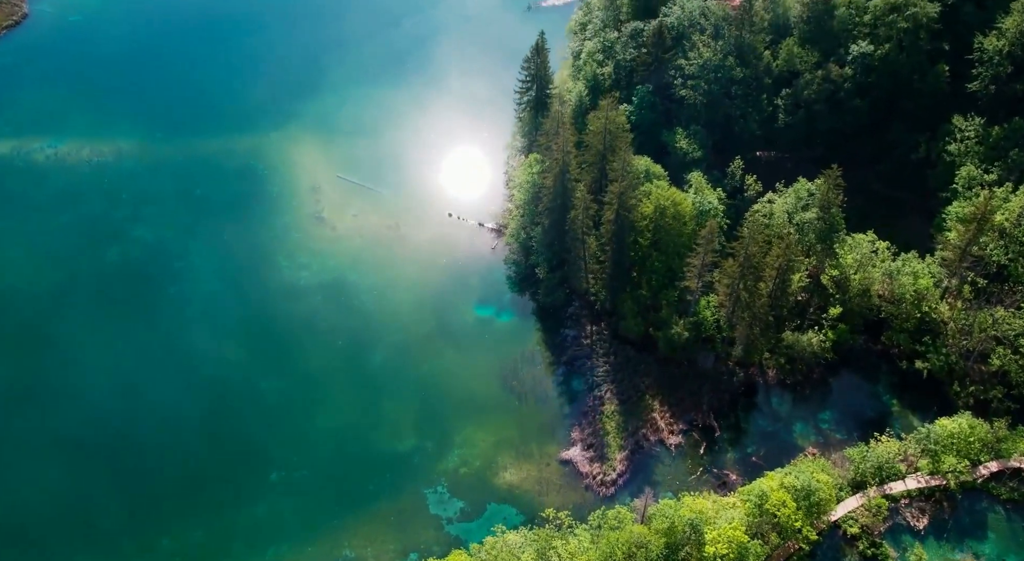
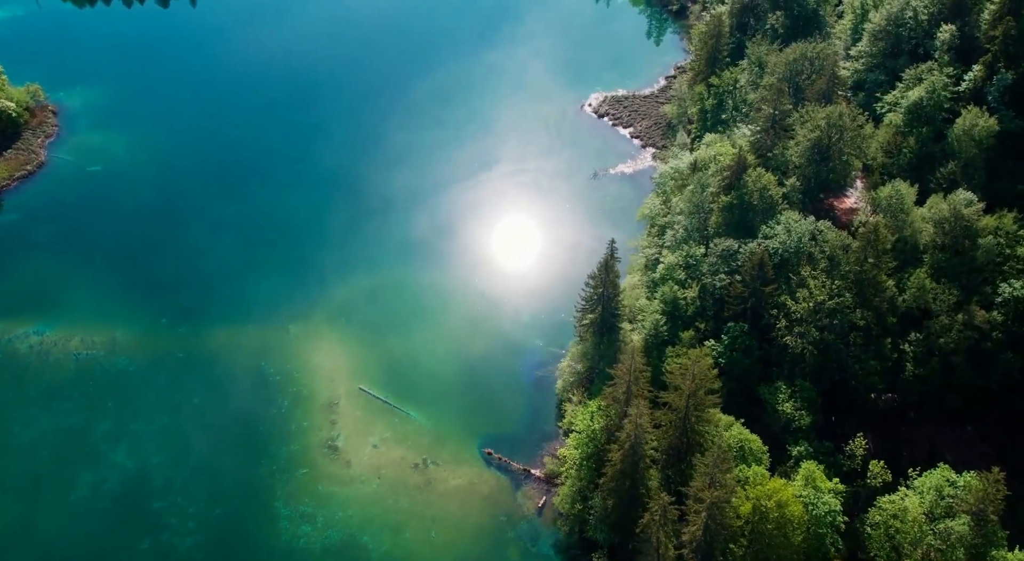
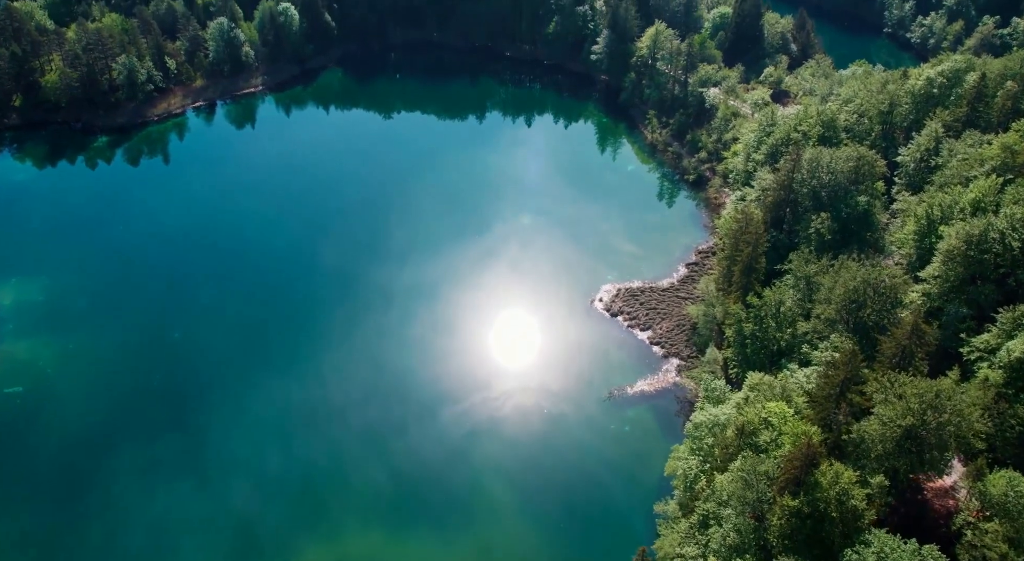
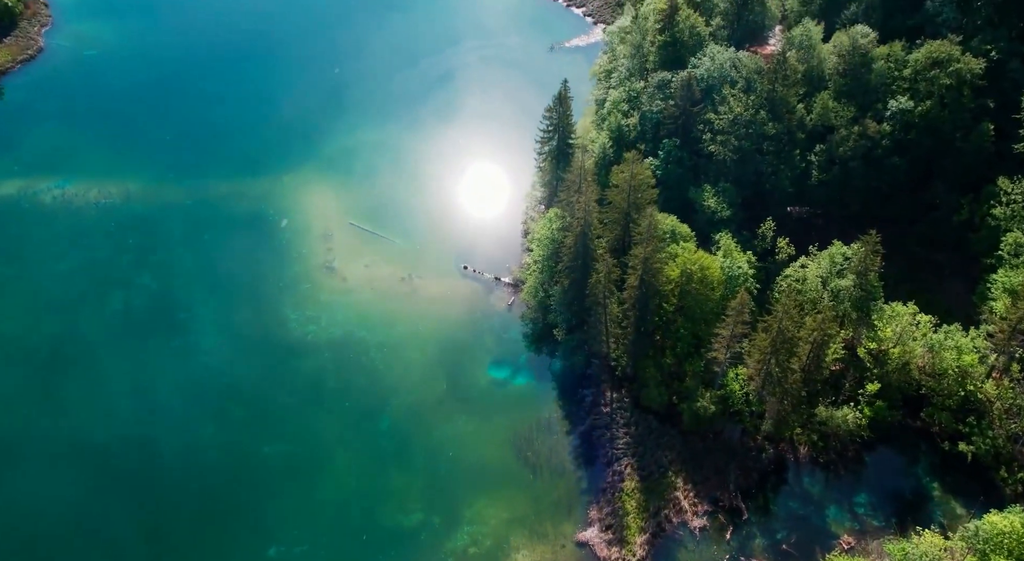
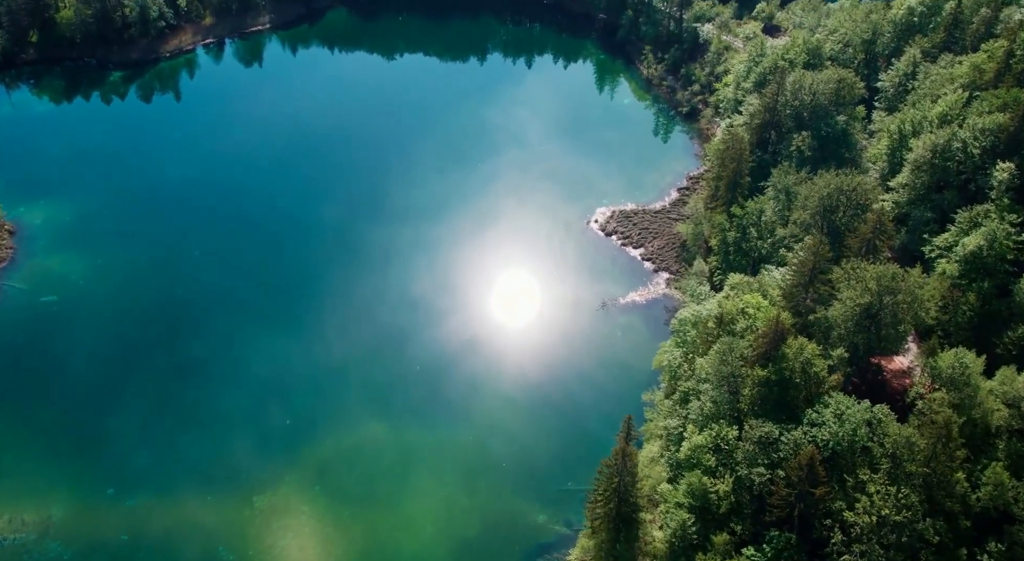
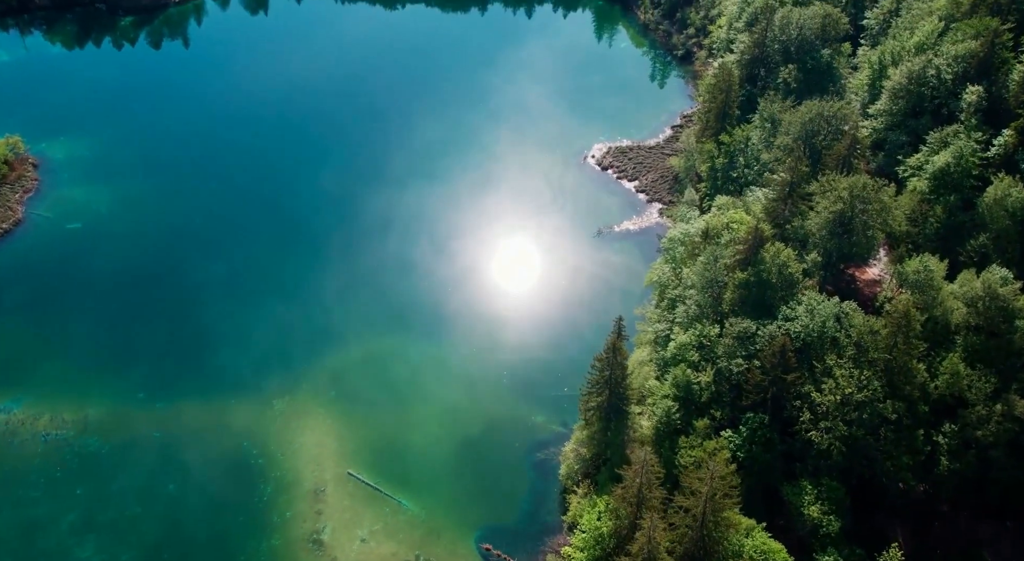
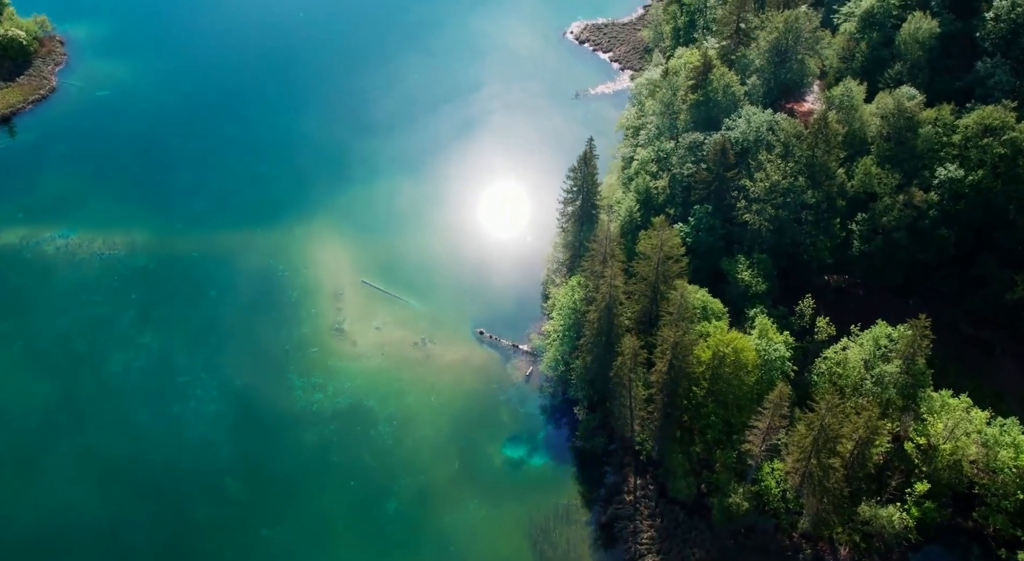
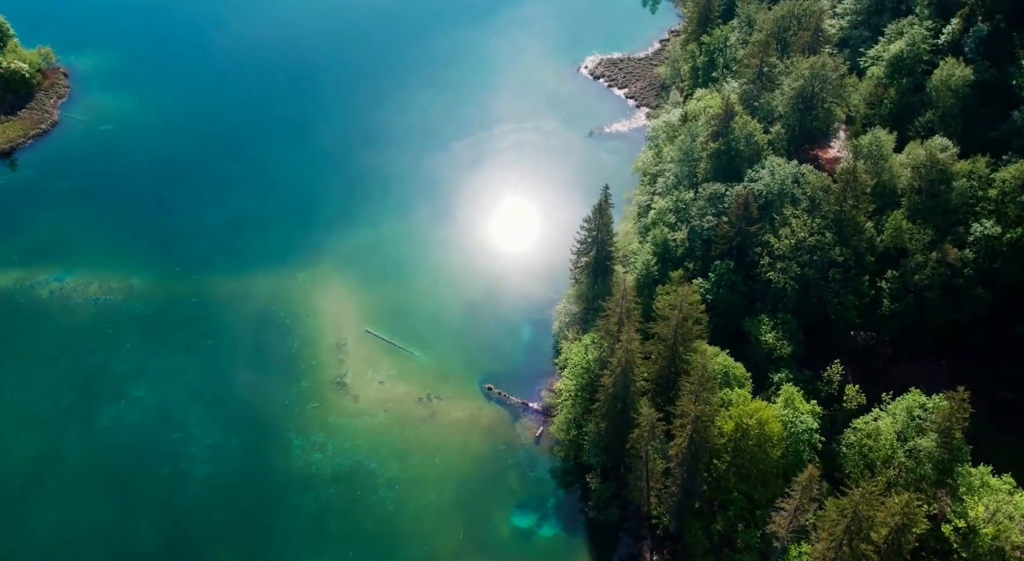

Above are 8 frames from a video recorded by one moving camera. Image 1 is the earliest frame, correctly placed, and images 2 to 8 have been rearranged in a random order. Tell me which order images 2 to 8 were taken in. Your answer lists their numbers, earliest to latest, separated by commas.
4, 7, 8, 2, 6, 5, 3
